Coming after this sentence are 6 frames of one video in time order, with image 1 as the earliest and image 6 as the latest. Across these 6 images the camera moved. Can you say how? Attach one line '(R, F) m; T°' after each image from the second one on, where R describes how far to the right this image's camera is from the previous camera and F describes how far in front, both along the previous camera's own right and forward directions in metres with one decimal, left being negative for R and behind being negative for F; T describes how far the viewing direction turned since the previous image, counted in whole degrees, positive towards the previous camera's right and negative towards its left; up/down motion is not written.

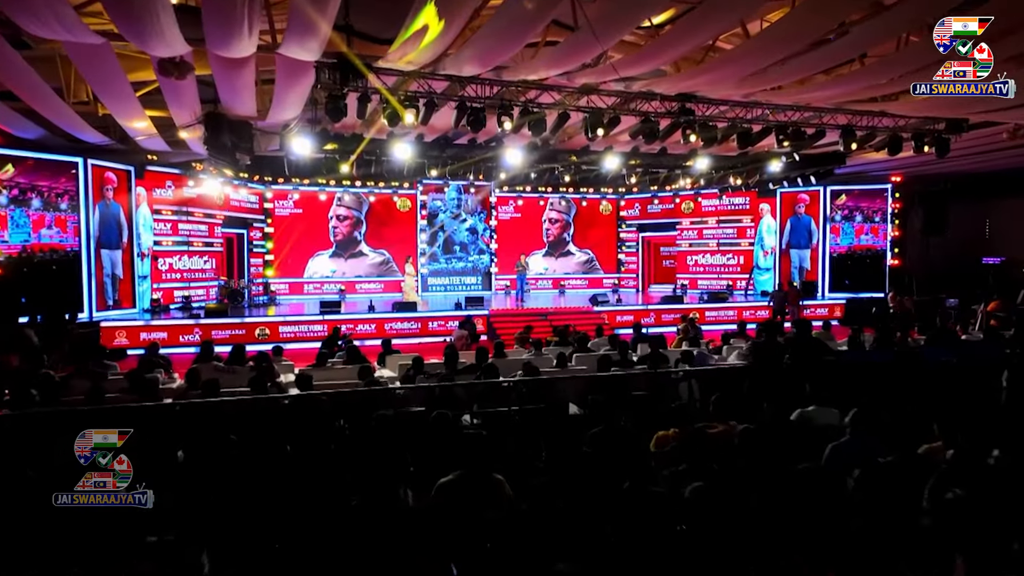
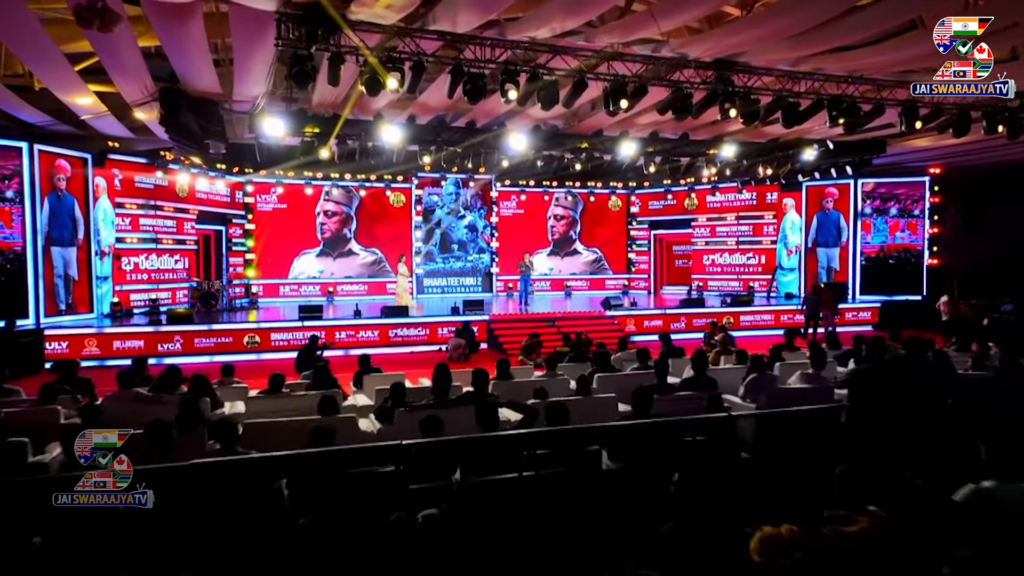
(-0.1, +1.8) m; 0°
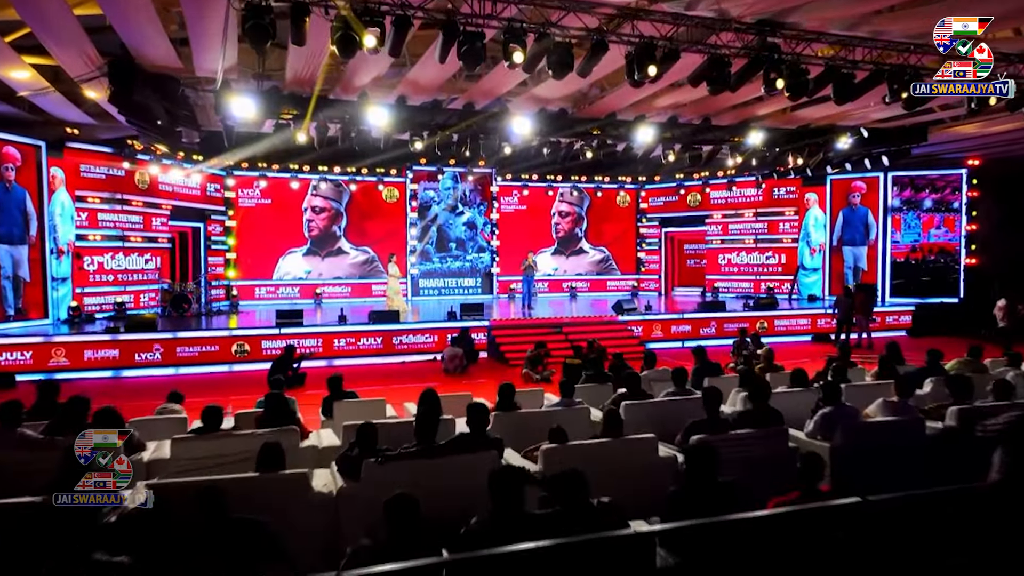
(-0.1, +1.5) m; 0°
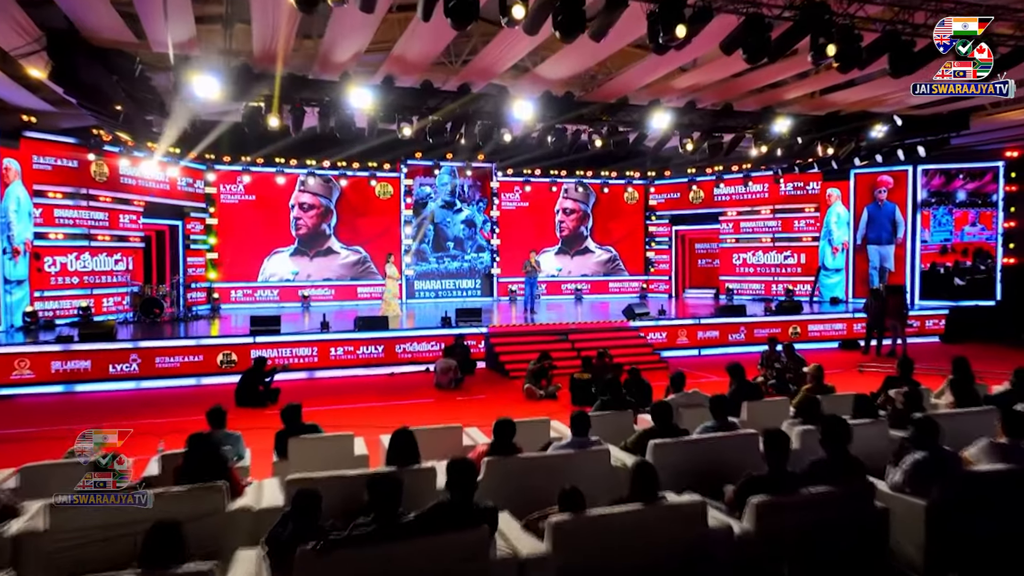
(0.0, +1.3) m; 0°
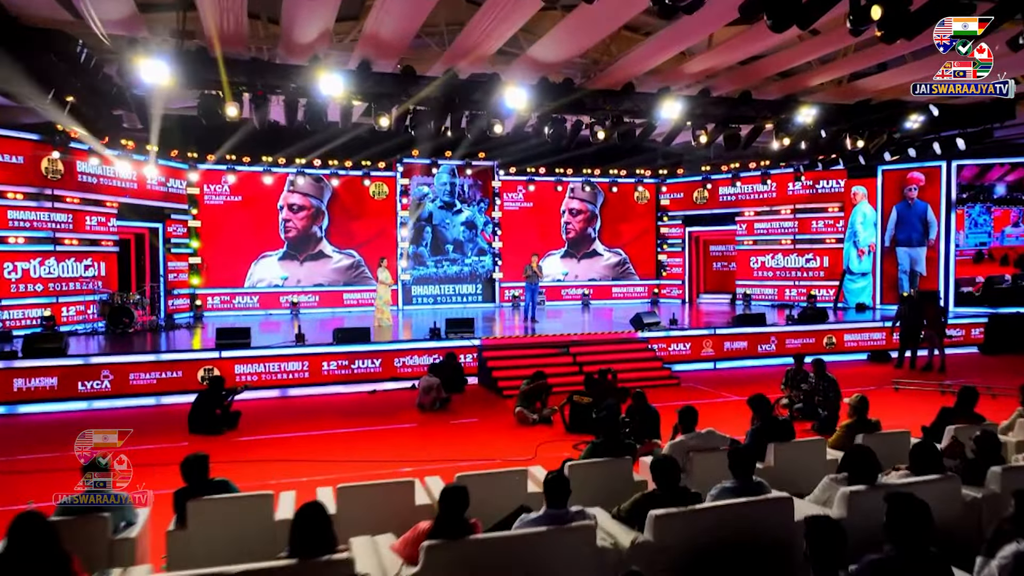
(+0.3, +1.2) m; -1°
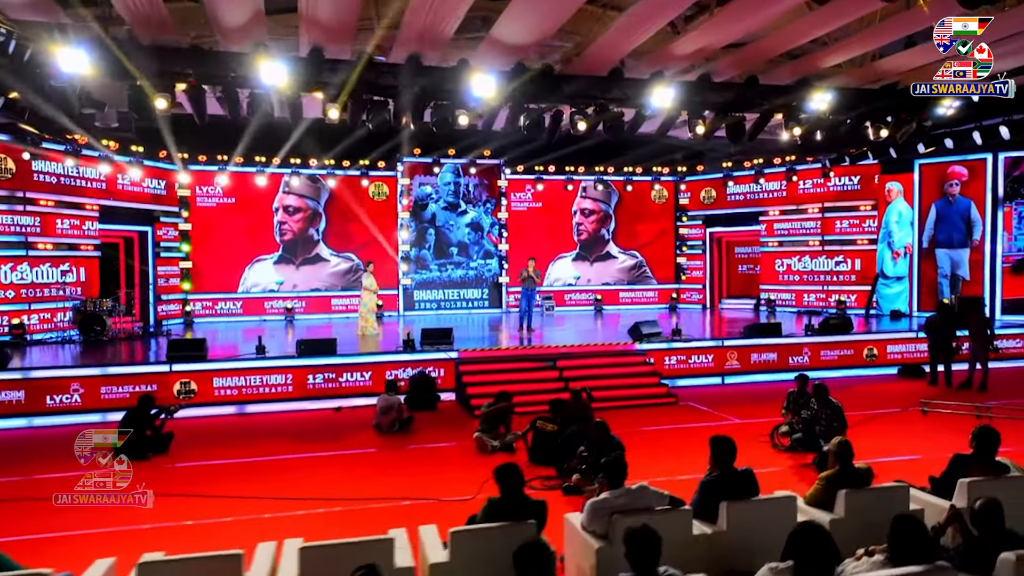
(+0.9, +1.0) m; -3°
